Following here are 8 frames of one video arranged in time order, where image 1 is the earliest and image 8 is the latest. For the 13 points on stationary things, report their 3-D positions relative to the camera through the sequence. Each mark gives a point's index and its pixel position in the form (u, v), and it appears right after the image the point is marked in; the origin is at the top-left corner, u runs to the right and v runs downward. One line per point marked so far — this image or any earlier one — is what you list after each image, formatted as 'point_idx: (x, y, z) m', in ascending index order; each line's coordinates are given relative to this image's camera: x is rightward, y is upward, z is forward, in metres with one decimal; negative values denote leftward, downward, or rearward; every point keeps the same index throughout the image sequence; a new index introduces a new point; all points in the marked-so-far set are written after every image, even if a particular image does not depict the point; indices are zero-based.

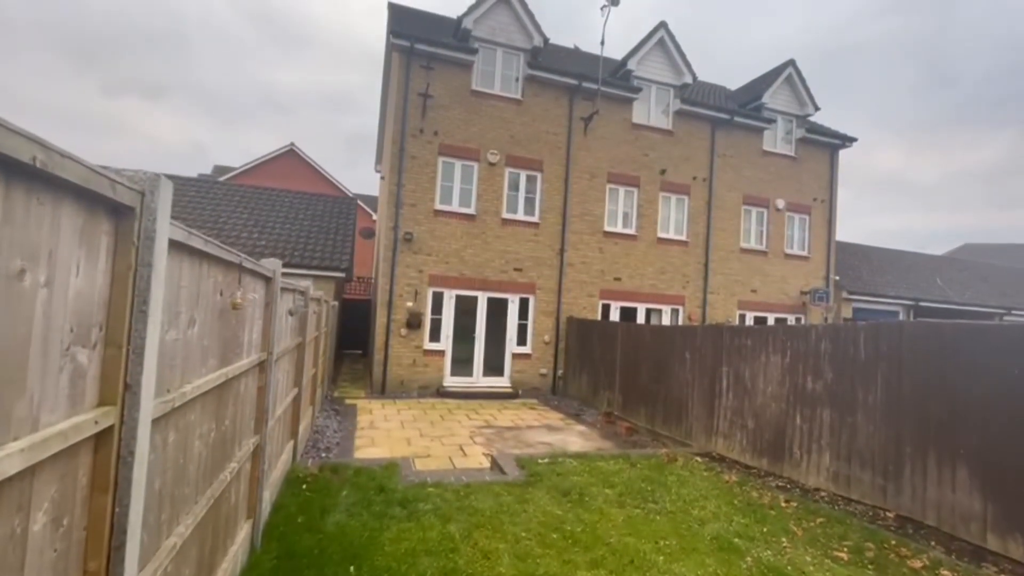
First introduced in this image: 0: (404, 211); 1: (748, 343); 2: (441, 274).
0: (-3.2, +2.3, +14.3) m
1: (+4.1, -0.9, +8.3) m
2: (-2.2, +0.4, +14.6) m
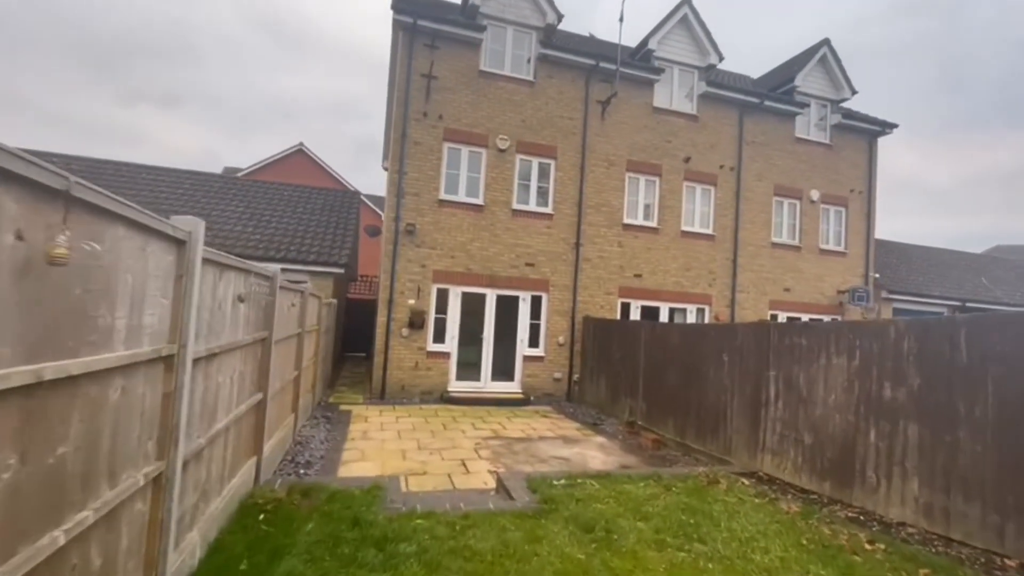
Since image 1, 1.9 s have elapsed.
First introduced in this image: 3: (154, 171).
0: (-2.9, +2.4, +13.2) m
1: (+4.2, -0.8, +7.0) m
2: (-1.8, +0.5, +13.4) m
3: (-12.3, +4.0, +16.7) m
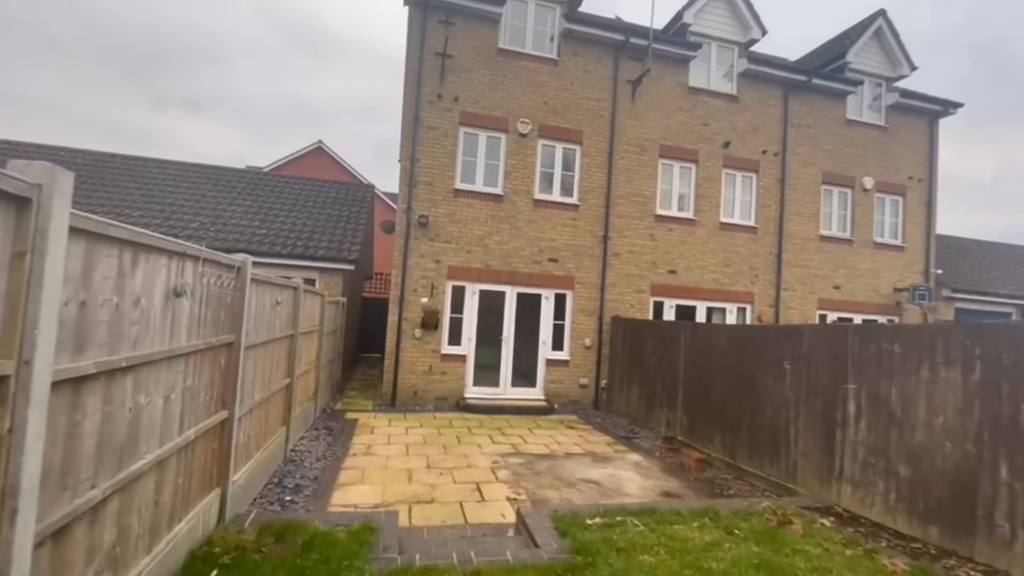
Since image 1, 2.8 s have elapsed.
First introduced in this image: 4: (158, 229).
0: (-2.3, +2.5, +12.2) m
1: (+4.5, -0.7, +5.6) m
2: (-1.3, +0.6, +12.3) m
3: (-11.6, +4.1, +16.0) m
4: (-9.7, +1.7, +13.3) m
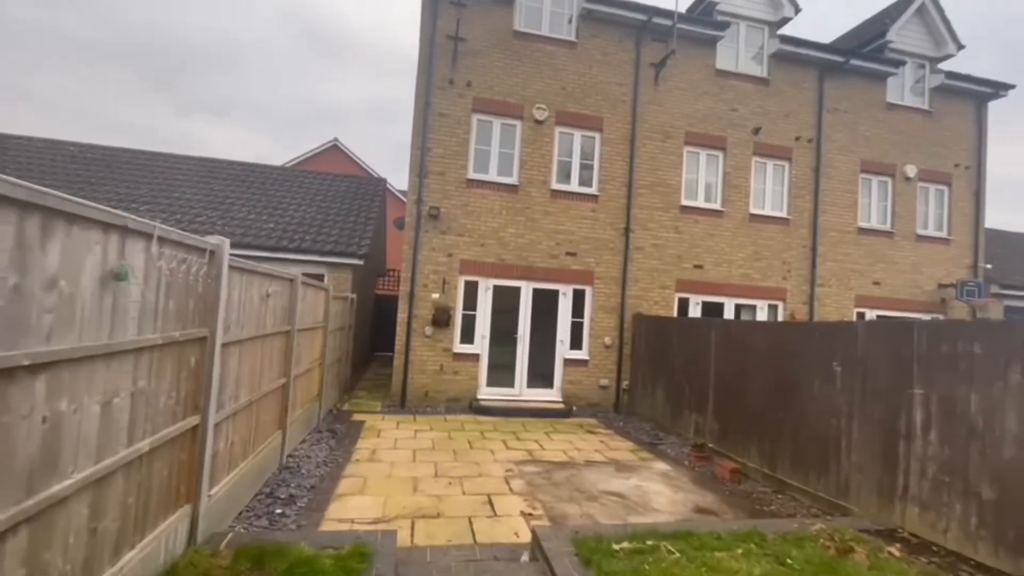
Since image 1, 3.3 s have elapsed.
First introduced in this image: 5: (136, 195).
0: (-2.0, +2.6, +11.6) m
1: (+4.6, -0.6, +4.8) m
2: (-0.9, +0.7, +11.7) m
3: (-11.1, +4.2, +15.7) m
4: (-9.3, +1.8, +12.9) m
5: (-10.7, +2.7, +13.8) m
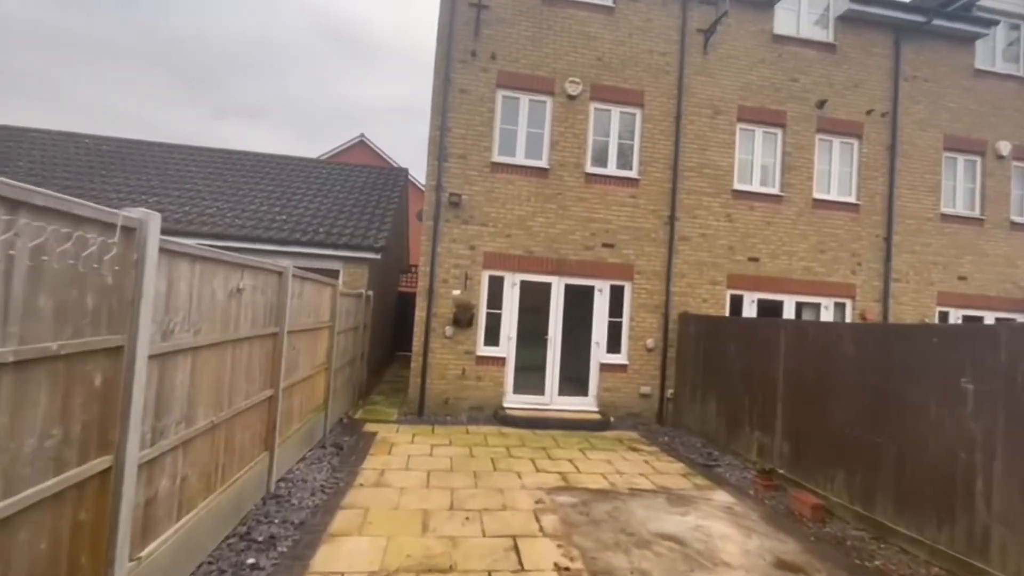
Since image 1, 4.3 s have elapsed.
0: (-1.3, +2.7, +10.4) m
1: (+4.9, -0.5, +3.3) m
2: (-0.3, +0.8, +10.5) m
3: (-10.2, +4.3, +15.1) m
4: (-8.6, +1.9, +12.2) m
5: (-9.9, +2.8, +13.2) m
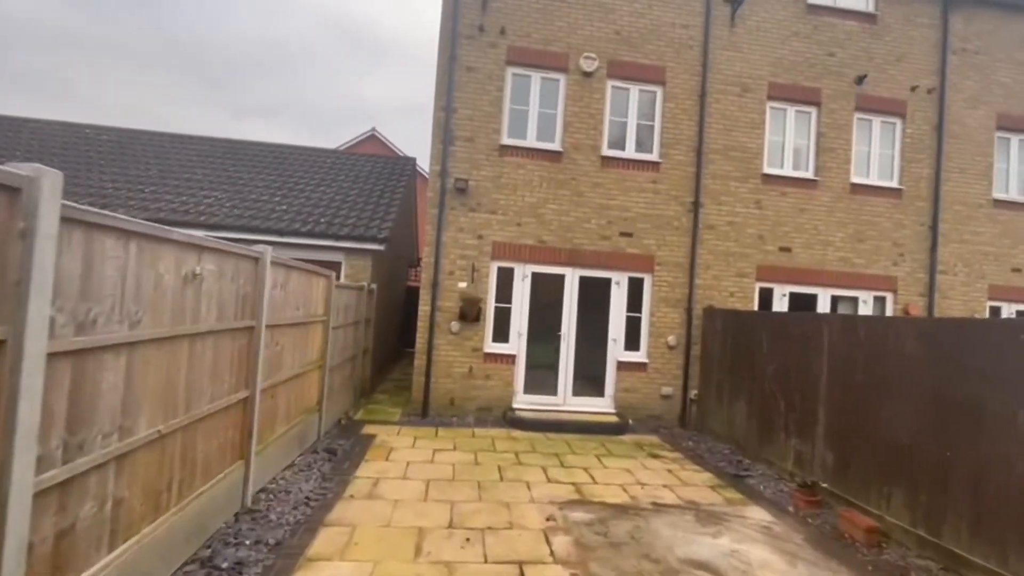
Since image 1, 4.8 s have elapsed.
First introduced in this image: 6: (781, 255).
0: (-1.1, +2.8, +9.7) m
1: (+4.9, -0.4, +2.5) m
2: (-0.1, +1.0, +9.8) m
3: (-9.8, +4.5, +14.6) m
4: (-8.3, +2.0, +11.7) m
5: (-9.7, +2.9, +12.7) m
6: (+5.8, +0.7, +10.4) m
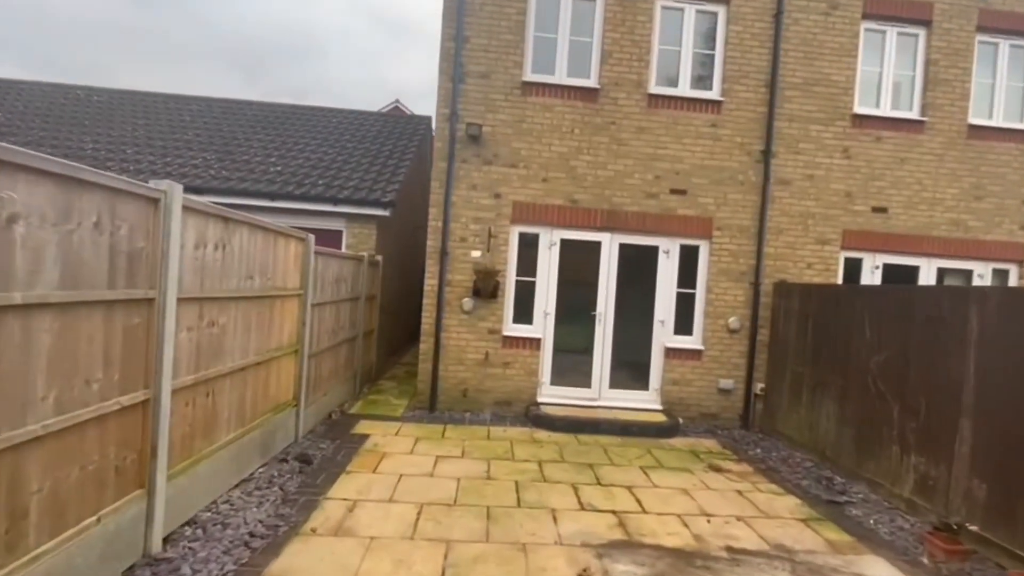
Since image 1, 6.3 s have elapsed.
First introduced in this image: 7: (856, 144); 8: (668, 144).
0: (-0.7, +3.3, +8.0) m
1: (+4.8, -0.2, +0.5) m
2: (+0.3, +1.5, +8.1) m
3: (-9.1, +5.2, +13.4) m
4: (-7.8, +2.6, +10.5) m
5: (-9.0, +3.6, +11.5) m
6: (+6.2, +1.2, +8.3) m
7: (+5.9, +2.4, +8.3) m
8: (+2.6, +2.4, +8.1) m
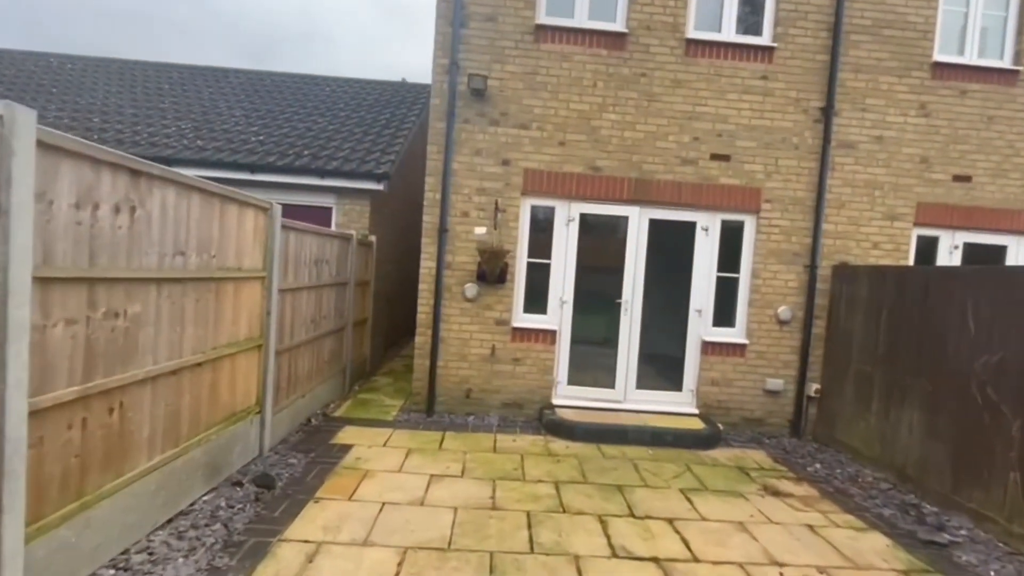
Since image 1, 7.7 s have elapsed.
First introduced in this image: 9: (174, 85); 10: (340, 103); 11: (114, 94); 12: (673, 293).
0: (-0.6, +3.6, +6.7) m
1: (+4.8, -0.2, -0.8) m
2: (+0.5, +1.7, +6.8) m
3: (-8.8, +5.5, +12.2) m
4: (-7.6, +2.9, +9.4) m
5: (-8.8, +3.9, +10.4) m
6: (+6.4, +1.5, +6.9) m
7: (+6.0, +2.7, +6.9) m
8: (+2.8, +2.6, +6.8) m
9: (-8.1, +4.9, +11.7) m
10: (-4.1, +4.4, +11.5) m
11: (-9.0, +4.4, +10.9) m
12: (+2.3, -0.1, +7.0) m
